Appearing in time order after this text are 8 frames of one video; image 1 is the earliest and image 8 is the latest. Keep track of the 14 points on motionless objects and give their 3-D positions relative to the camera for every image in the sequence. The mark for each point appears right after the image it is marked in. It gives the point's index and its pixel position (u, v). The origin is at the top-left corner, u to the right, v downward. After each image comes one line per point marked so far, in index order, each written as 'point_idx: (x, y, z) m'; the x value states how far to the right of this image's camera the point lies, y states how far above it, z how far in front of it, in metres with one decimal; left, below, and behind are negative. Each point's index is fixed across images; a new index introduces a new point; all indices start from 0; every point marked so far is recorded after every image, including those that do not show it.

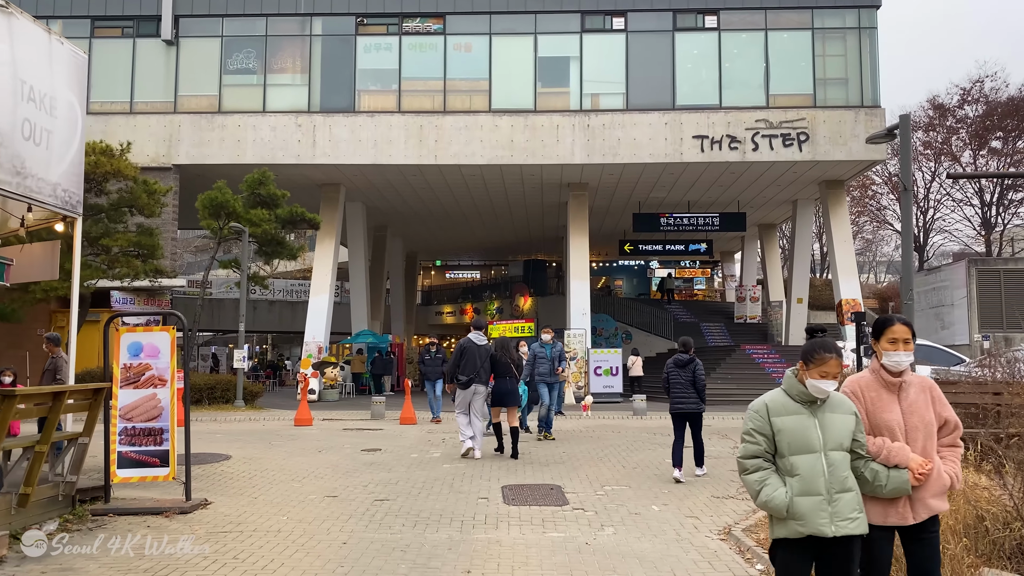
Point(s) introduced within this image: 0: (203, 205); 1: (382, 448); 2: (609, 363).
0: (-6.9, +1.9, +18.5) m
1: (-1.6, -2.0, +10.6) m
2: (+2.3, -1.8, +20.5) m
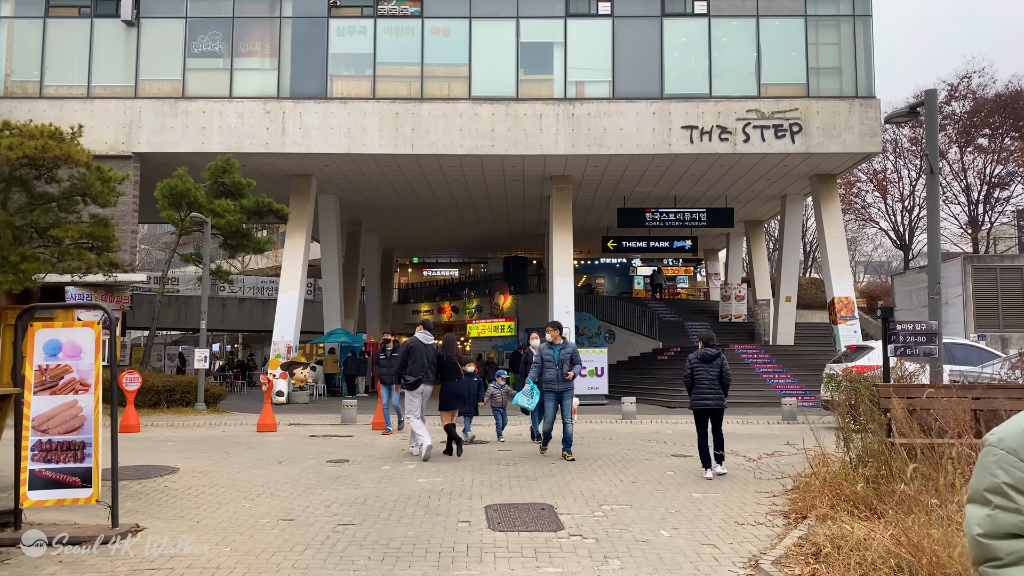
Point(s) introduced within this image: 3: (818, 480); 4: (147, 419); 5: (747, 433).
0: (-7.3, +2.0, +17.2) m
1: (-1.8, -2.0, +9.5) m
2: (+1.9, -1.8, +19.5) m
3: (+2.6, -1.6, +6.9) m
4: (-6.6, -2.3, +15.1) m
5: (+3.6, -2.3, +12.8) m
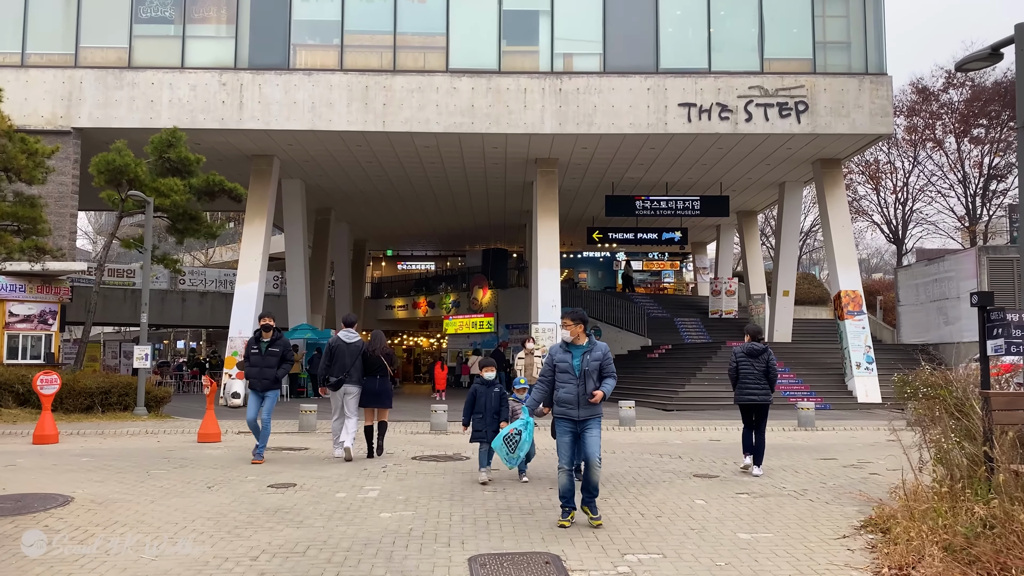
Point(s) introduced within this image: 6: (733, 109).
0: (-7.6, +2.2, +15.2) m
1: (-1.9, -1.8, +7.6) m
2: (+1.5, -1.6, +17.8) m
3: (+2.5, -1.4, +5.2) m
4: (-6.9, -2.1, +13.1) m
5: (+3.4, -2.1, +11.1) m
6: (+5.0, +4.0, +18.9) m
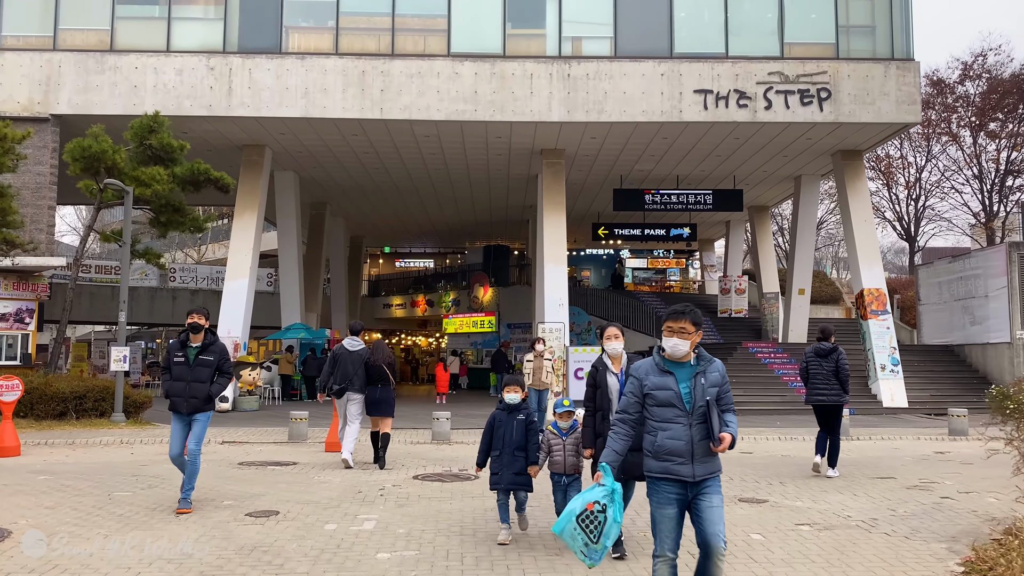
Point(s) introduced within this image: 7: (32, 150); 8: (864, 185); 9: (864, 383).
0: (-7.4, +2.2, +14.1) m
1: (-1.8, -1.7, +6.6) m
2: (+1.6, -1.5, +16.7) m
3: (+2.7, -1.4, +4.1) m
4: (-6.8, -2.1, +12.0) m
5: (+3.5, -2.1, +10.0) m
6: (+5.1, +4.1, +17.9) m
7: (-10.2, +2.9, +17.8) m
8: (+8.4, +2.5, +19.9) m
9: (+8.1, -2.2, +19.2) m
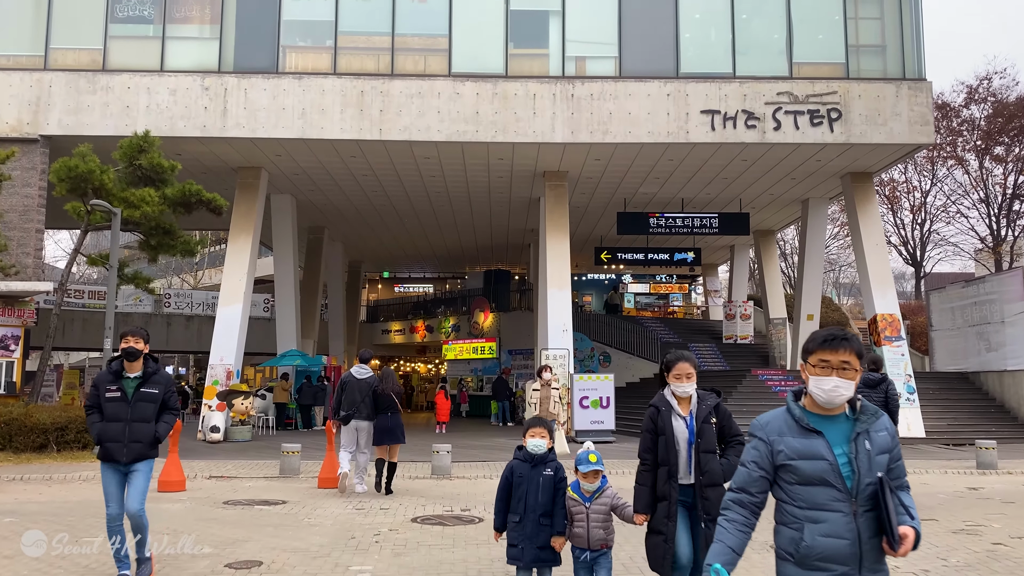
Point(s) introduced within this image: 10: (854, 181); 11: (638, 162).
0: (-7.4, +1.8, +13.6) m
1: (-1.7, -1.9, +5.9) m
2: (+1.7, -2.0, +16.1) m
3: (+2.7, -1.5, +3.5) m
4: (-6.7, -2.4, +11.3) m
5: (+3.6, -2.3, +9.4) m
6: (+5.2, +3.6, +17.4) m
7: (-10.2, +2.4, +17.2) m
8: (+8.4, +1.9, +19.4) m
9: (+8.1, -2.8, +18.6) m
10: (+8.1, +2.5, +19.6) m
11: (+2.9, +2.9, +19.0) m
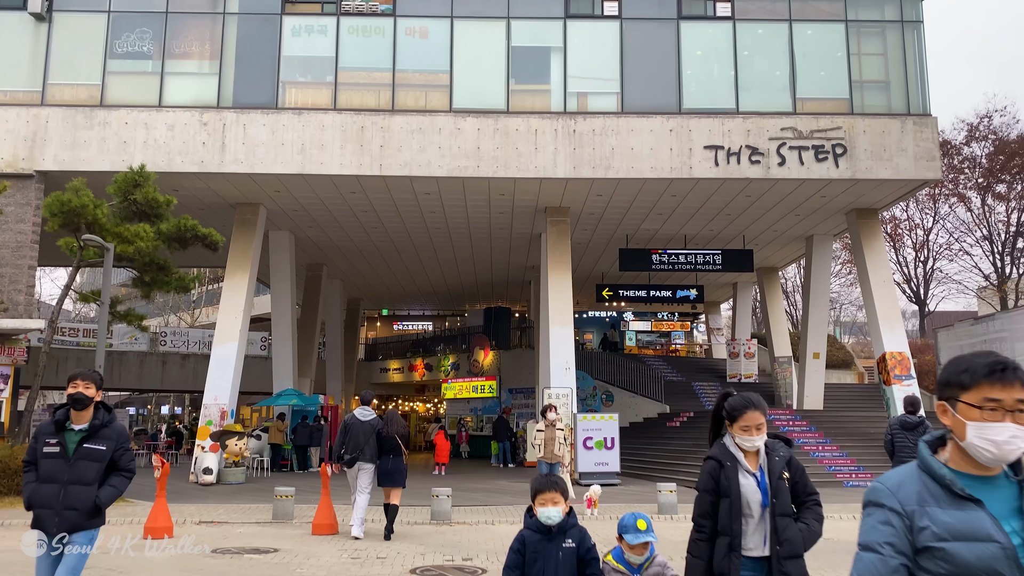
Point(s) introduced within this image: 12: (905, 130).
0: (-7.4, +1.2, +13.3) m
1: (-1.7, -2.2, +5.5) m
2: (+1.7, -2.7, +15.6) m
3: (+2.8, -1.7, +3.1) m
4: (-6.7, -2.9, +10.9) m
5: (+3.6, -2.7, +9.0) m
6: (+5.2, +2.8, +17.2) m
7: (-10.1, +1.6, +17.0) m
8: (+8.4, +1.0, +19.1) m
9: (+8.2, -3.6, +18.1) m
10: (+8.1, +1.6, +19.4) m
11: (+2.9, +2.0, +18.8) m
12: (+8.1, +3.3, +17.3) m
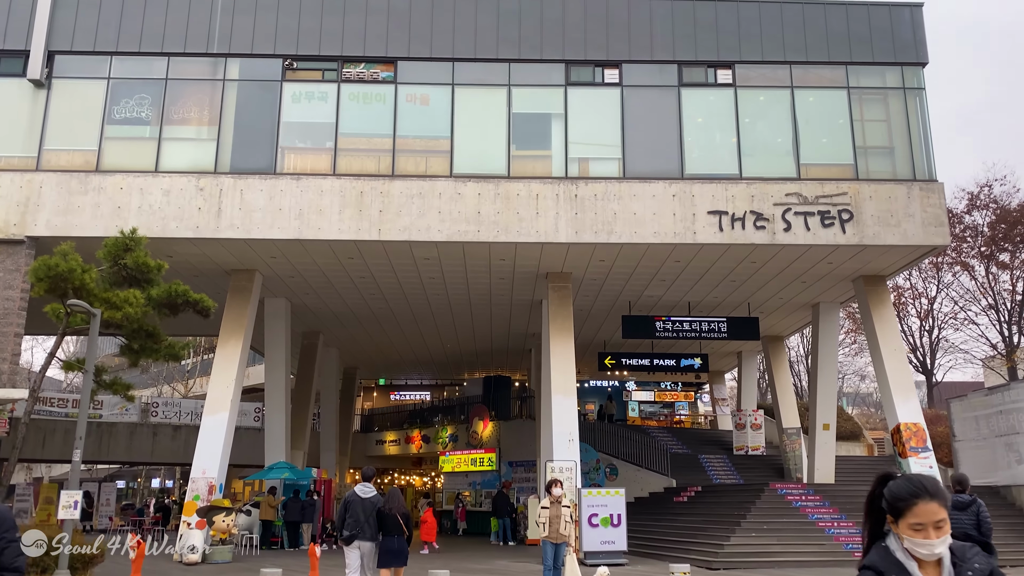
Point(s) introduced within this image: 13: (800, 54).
0: (-7.3, +0.2, +12.9) m
1: (-1.7, -2.5, +4.8) m
2: (+1.7, -3.9, +14.9) m
3: (+2.8, -1.8, +2.5) m
4: (-6.6, -3.7, +10.1) m
5: (+3.7, -3.4, +8.2) m
6: (+5.2, +1.4, +16.9) m
7: (-10.1, +0.3, +16.6) m
8: (+8.5, -0.5, +18.7) m
9: (+8.2, -5.0, +17.3) m
10: (+8.1, +0.1, +19.0) m
11: (+2.9, +0.5, +18.4) m
12: (+8.1, +1.9, +17.0) m
13: (+6.2, +5.1, +18.1) m
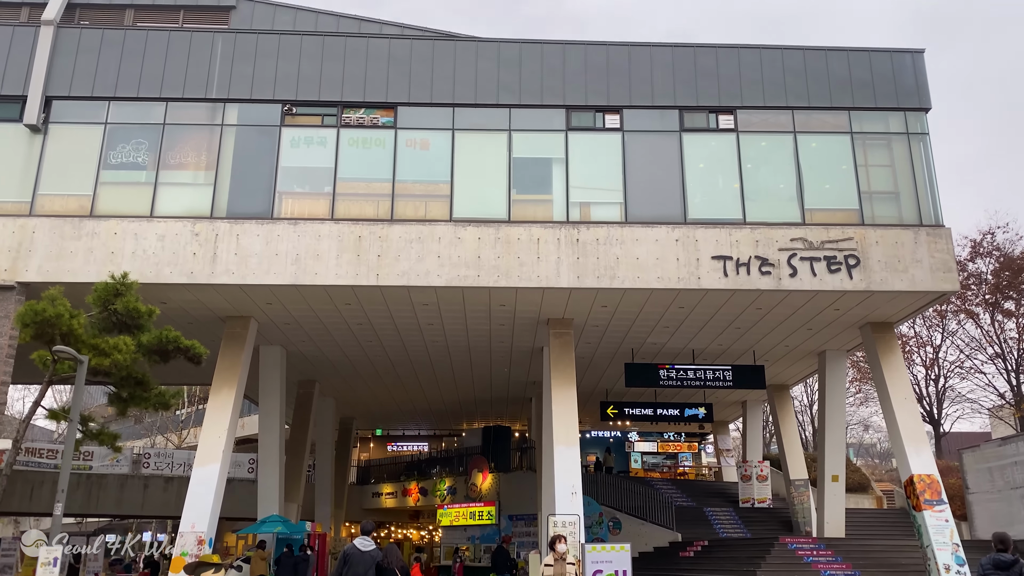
0: (-7.3, -0.5, +12.5) m
1: (-1.6, -2.7, +4.3) m
2: (+1.7, -4.7, +14.2) m
3: (+2.9, -1.9, +2.0) m
4: (-6.6, -4.3, +9.5) m
5: (+3.7, -3.8, +7.7) m
6: (+5.2, +0.5, +16.6) m
7: (-10.1, -0.6, +16.2) m
8: (+8.5, -1.6, +18.2) m
9: (+8.2, -6.0, +16.6) m
10: (+8.1, -1.0, +18.6) m
11: (+2.9, -0.5, +18.1) m
12: (+8.2, +0.9, +16.7) m
13: (+6.2, +4.1, +18.0) m
